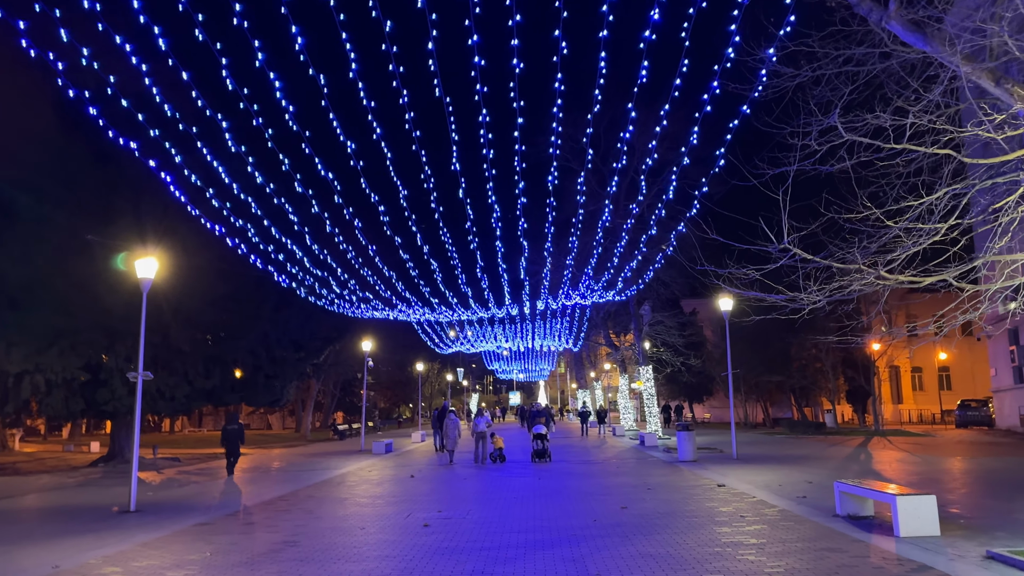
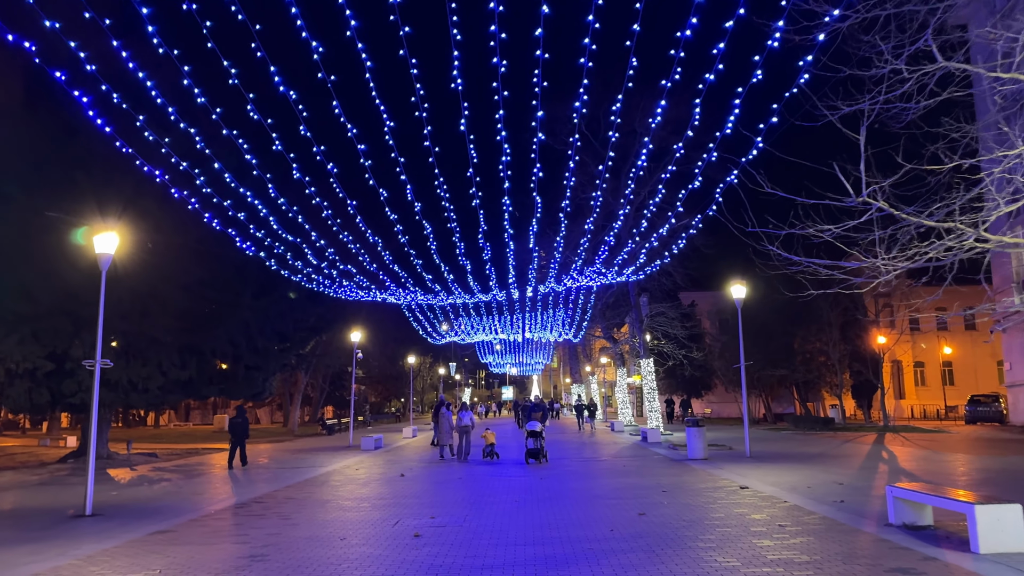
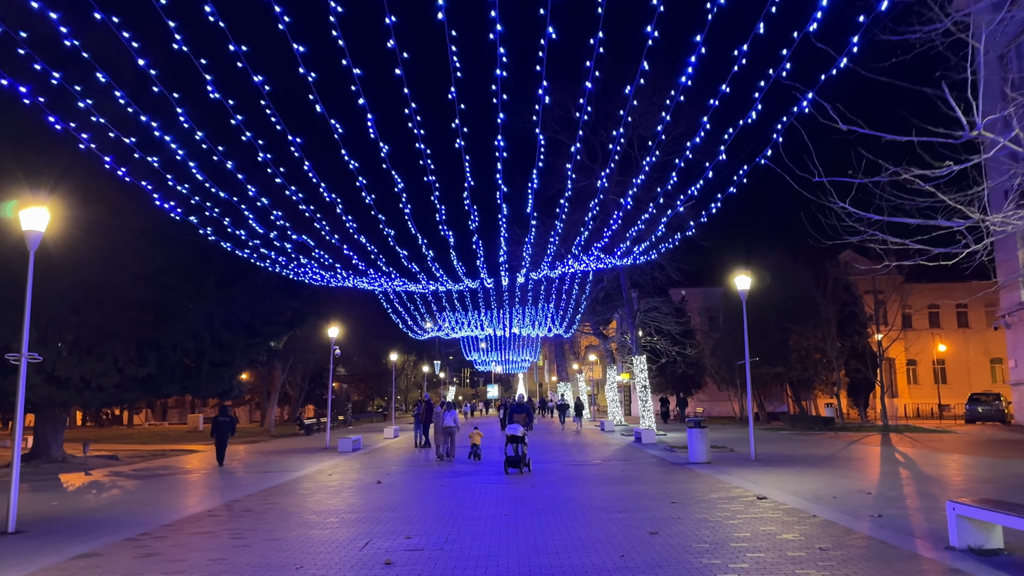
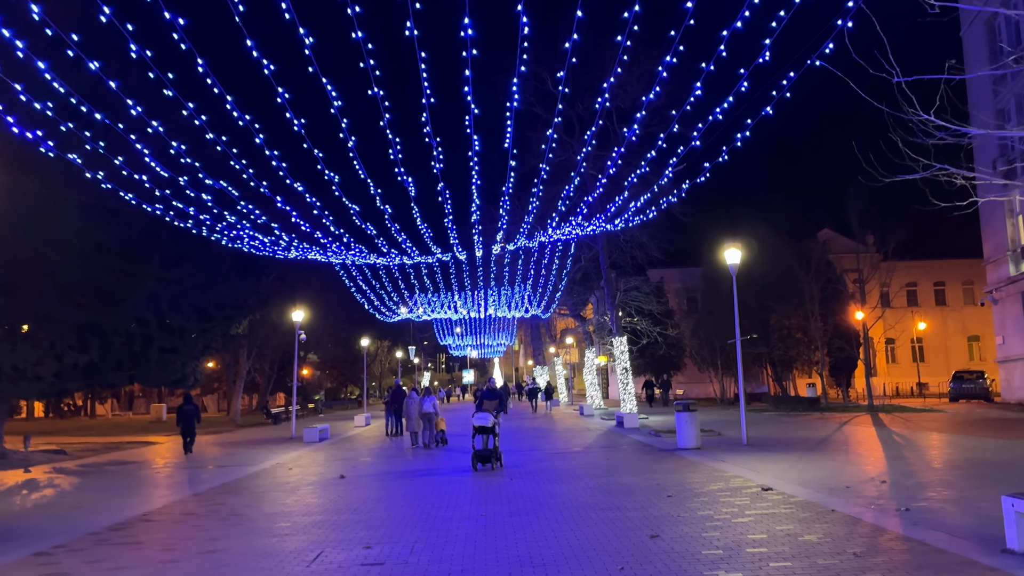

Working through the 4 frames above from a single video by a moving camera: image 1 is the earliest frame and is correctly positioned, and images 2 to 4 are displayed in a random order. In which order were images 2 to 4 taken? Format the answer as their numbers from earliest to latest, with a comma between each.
2, 3, 4
